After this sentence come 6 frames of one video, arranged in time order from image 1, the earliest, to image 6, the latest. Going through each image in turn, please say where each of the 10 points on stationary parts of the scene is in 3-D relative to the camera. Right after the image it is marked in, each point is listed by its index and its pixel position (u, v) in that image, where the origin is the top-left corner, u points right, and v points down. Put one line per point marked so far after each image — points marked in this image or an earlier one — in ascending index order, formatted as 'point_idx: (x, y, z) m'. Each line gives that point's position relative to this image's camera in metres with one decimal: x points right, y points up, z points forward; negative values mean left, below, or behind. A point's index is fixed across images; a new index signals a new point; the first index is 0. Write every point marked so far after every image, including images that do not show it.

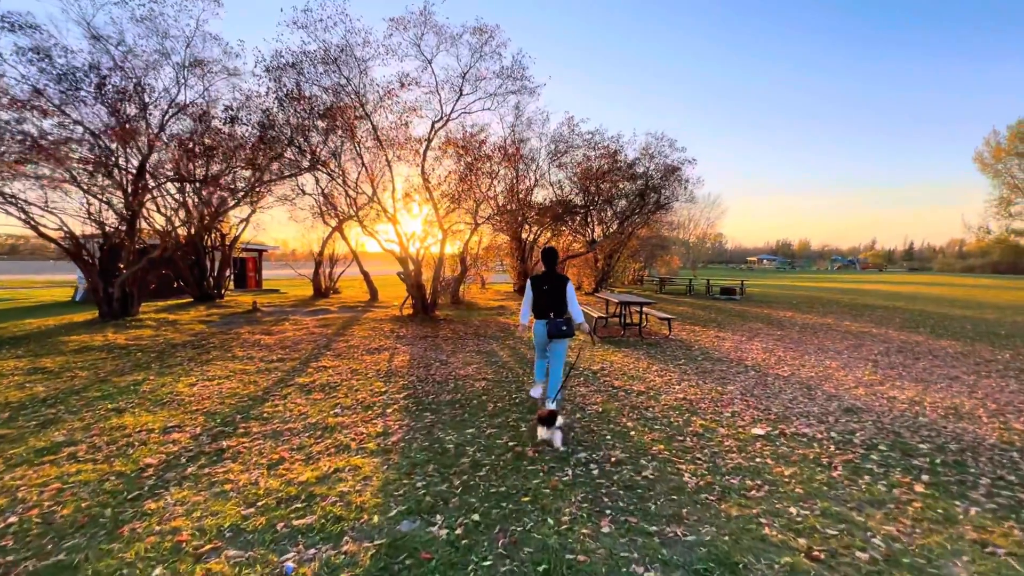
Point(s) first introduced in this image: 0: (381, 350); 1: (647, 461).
0: (-2.6, -1.3, +9.5) m
1: (+1.2, -1.6, +4.3) m
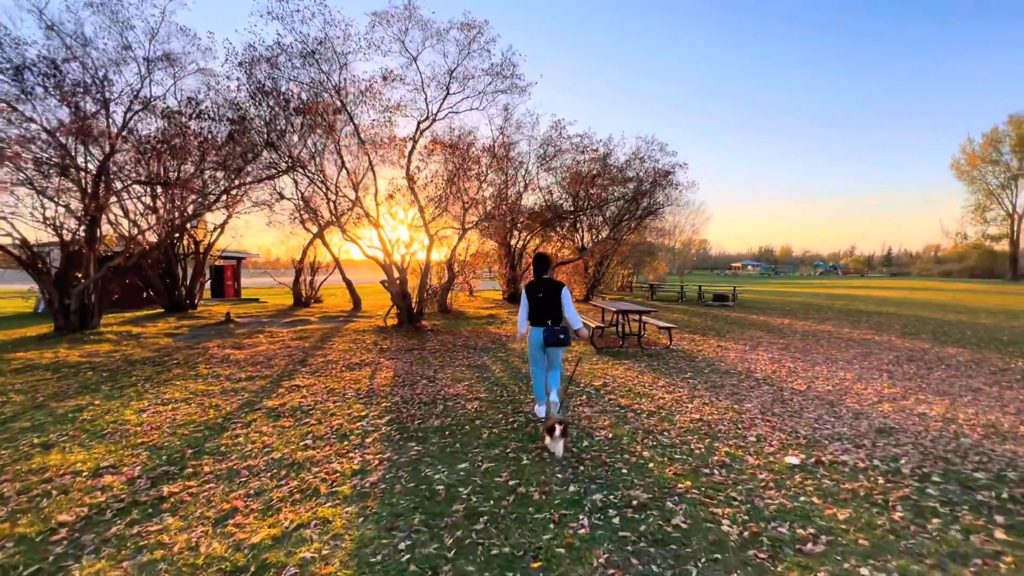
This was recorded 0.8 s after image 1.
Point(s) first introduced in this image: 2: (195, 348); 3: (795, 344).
0: (-2.8, -1.5, +8.7) m
1: (+1.3, -1.7, +3.7) m
2: (-6.9, -1.3, +10.2) m
3: (+7.1, -1.4, +11.8) m
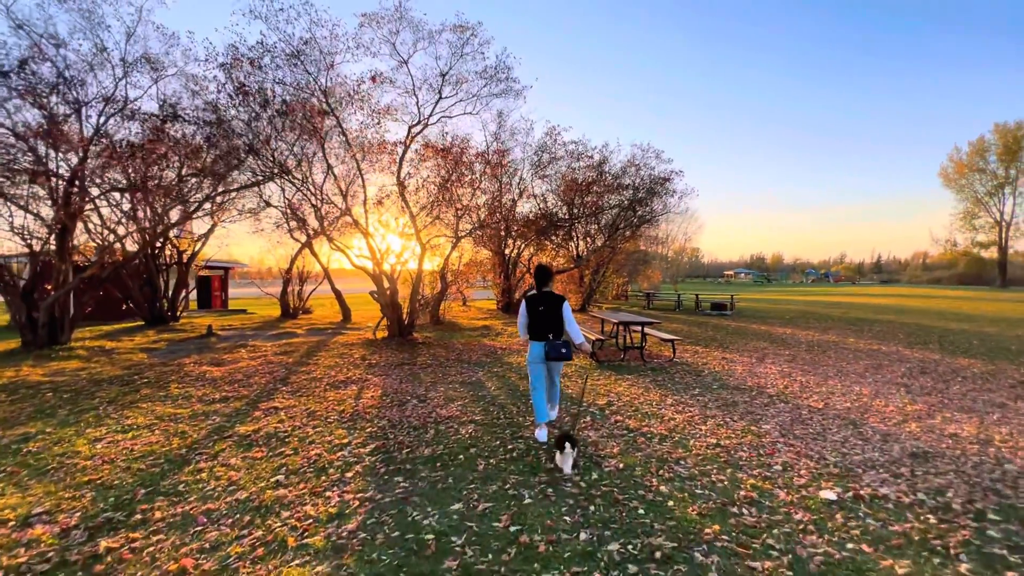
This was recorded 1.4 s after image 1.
0: (-2.8, -1.7, +8.1) m
1: (+1.3, -1.8, +3.1) m
2: (-7.0, -1.6, +9.6) m
3: (+7.0, -1.7, +11.3) m
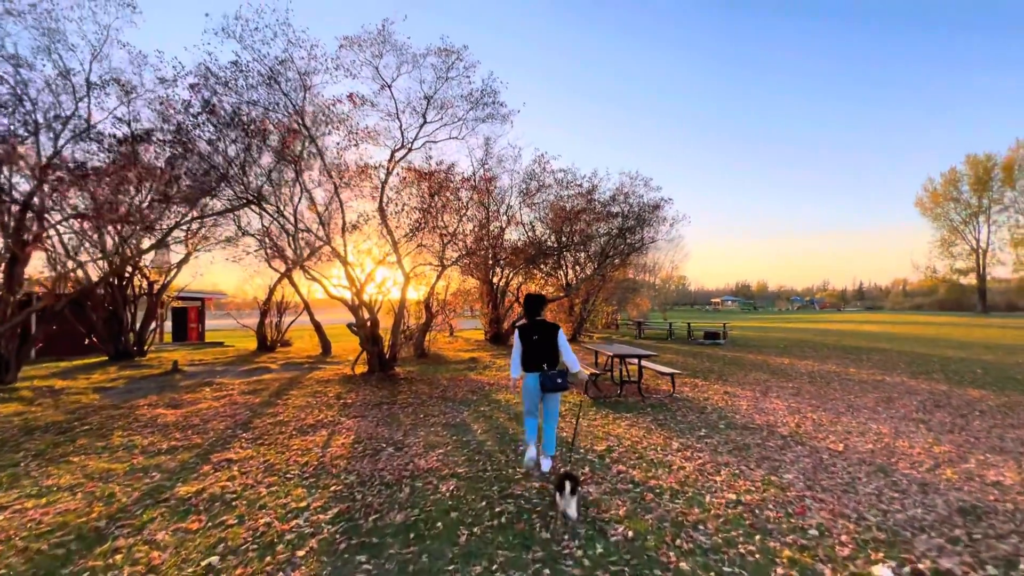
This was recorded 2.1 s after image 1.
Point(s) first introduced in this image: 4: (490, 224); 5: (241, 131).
0: (-3.0, -2.2, +7.3) m
1: (+1.2, -2.0, +2.4) m
2: (-7.2, -2.2, +8.7) m
3: (+6.7, -2.3, +10.7) m
4: (-0.9, +2.6, +18.6) m
5: (-6.1, +3.6, +10.6) m
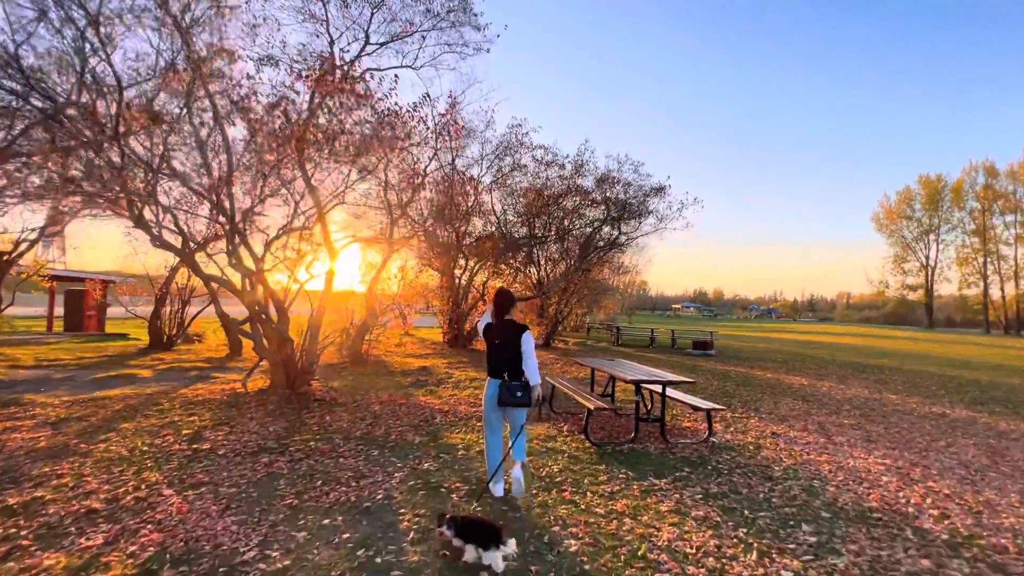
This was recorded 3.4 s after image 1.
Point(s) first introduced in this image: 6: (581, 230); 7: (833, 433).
0: (-3.3, -1.9, +3.7) m
1: (+1.3, -1.9, -0.8) m
2: (-7.6, -1.7, +4.8) m
3: (+6.1, -2.4, +7.9) m
4: (-1.9, +2.8, +15.2) m
5: (-6.5, +4.0, +6.8) m
6: (+2.9, +2.5, +19.5) m
7: (+5.3, -2.3, +7.7) m
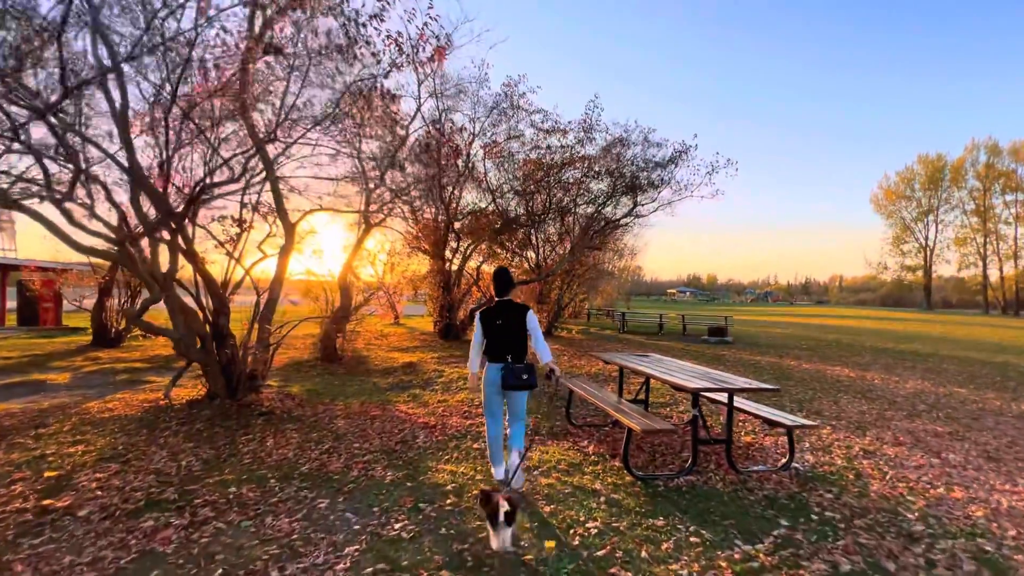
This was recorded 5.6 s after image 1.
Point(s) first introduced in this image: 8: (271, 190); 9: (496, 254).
0: (-3.2, -1.7, +1.8) m
1: (+1.5, -1.8, -2.6) m
2: (-7.5, -1.6, +2.8) m
3: (+6.2, -2.0, +6.2) m
4: (-2.0, +3.3, +13.2) m
5: (-6.4, +4.2, +4.7) m
6: (+2.8, +3.1, +17.5) m
7: (+5.4, -2.0, +5.9) m
8: (-3.8, +1.5, +7.4) m
9: (-0.6, +1.4, +17.6) m
